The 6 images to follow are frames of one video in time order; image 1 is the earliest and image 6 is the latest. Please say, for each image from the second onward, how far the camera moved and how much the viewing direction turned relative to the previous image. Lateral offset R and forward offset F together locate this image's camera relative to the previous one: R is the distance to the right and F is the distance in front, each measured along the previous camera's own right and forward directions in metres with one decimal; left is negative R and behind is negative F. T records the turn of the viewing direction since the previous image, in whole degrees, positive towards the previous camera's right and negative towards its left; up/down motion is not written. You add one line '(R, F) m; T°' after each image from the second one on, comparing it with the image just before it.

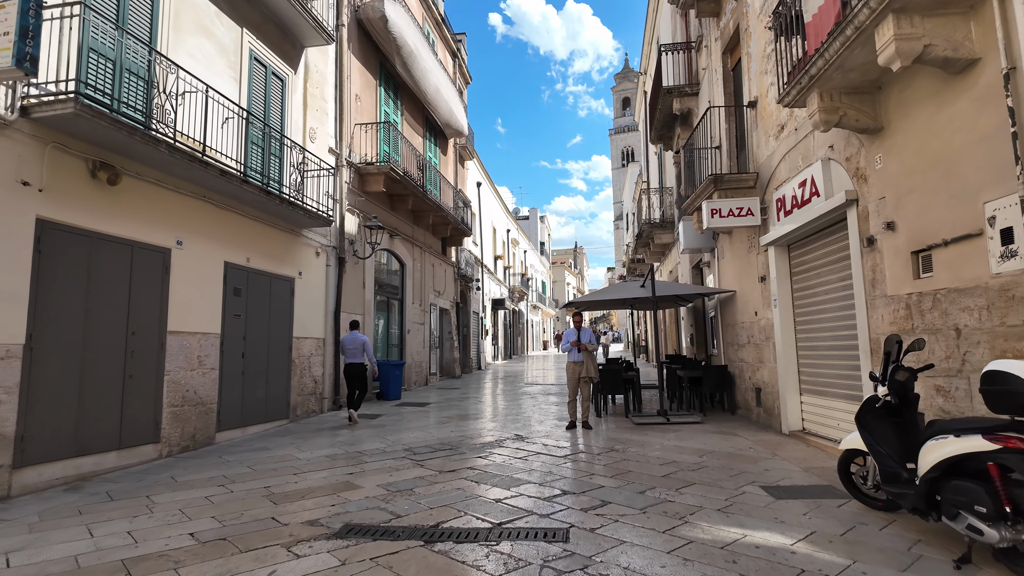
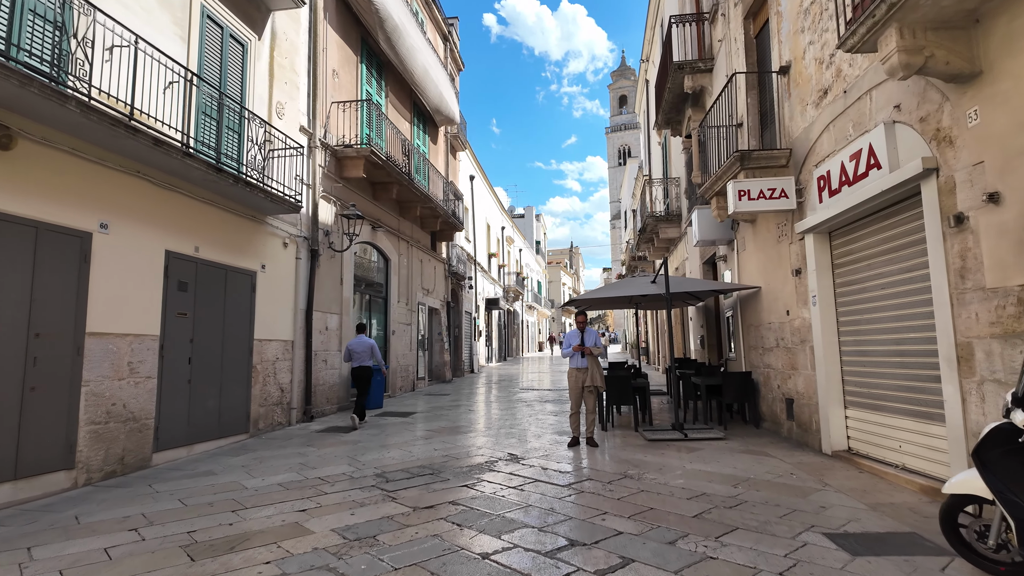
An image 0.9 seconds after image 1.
(0.0, +1.1) m; 0°
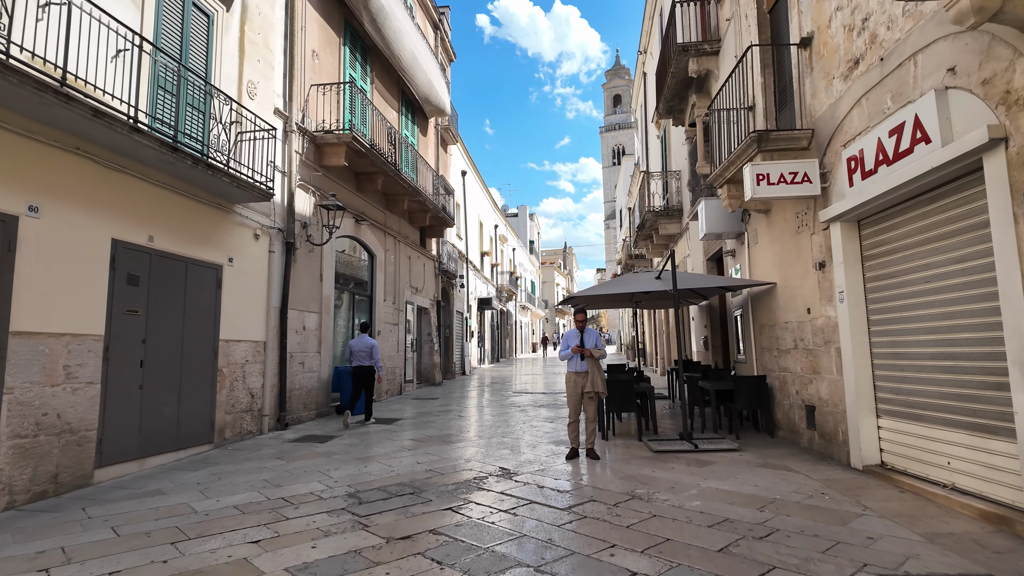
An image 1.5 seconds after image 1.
(0.0, +0.7) m; +1°
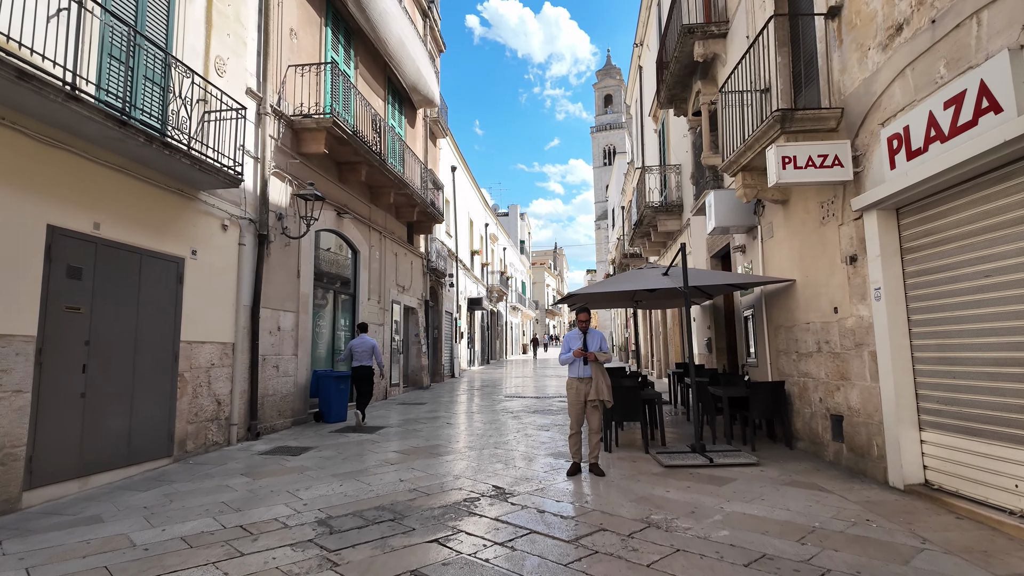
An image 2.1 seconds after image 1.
(-0.1, +0.6) m; +1°
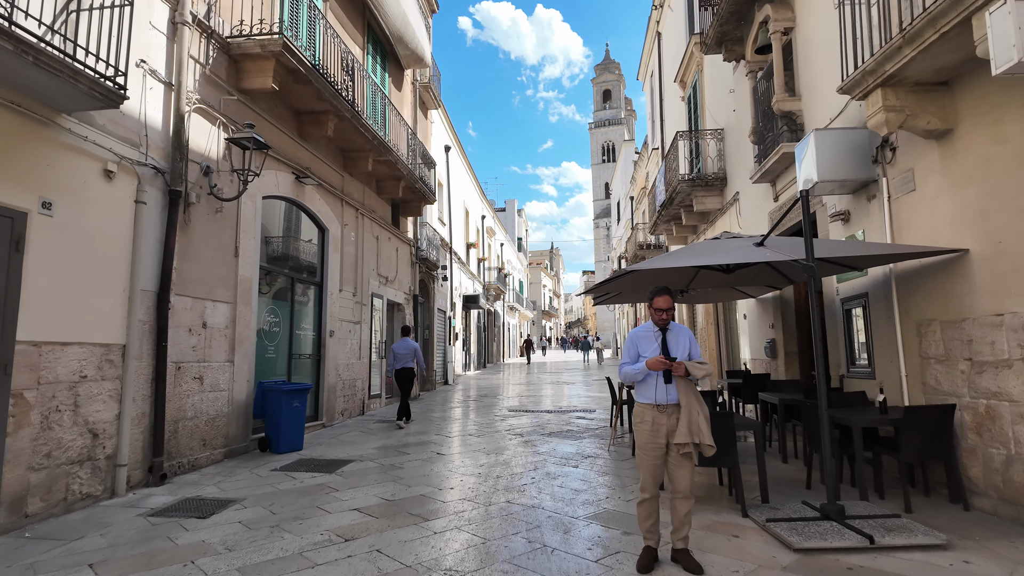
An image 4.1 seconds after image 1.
(-0.2, +2.2) m; +1°
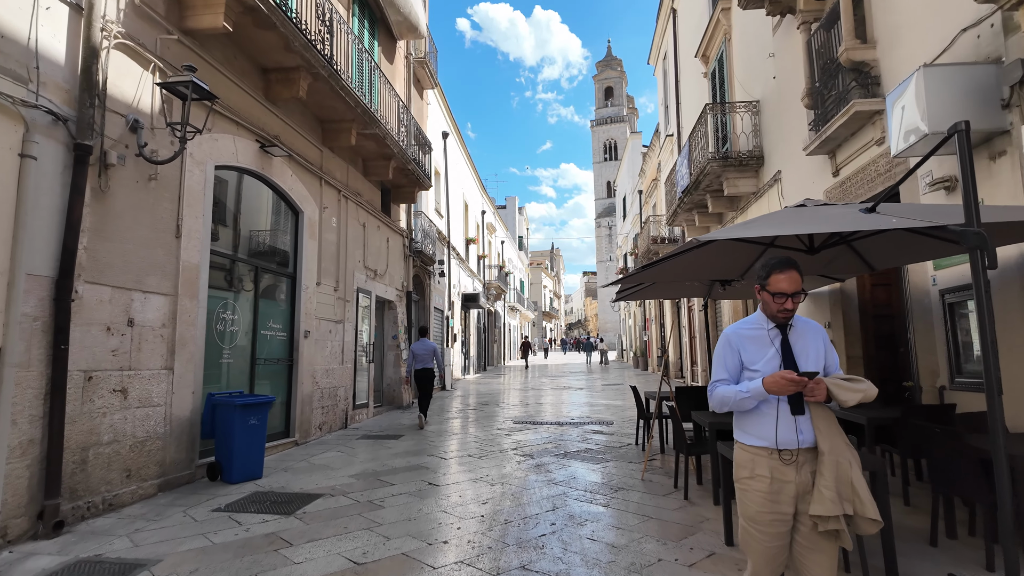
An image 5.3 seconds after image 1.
(-0.1, +1.3) m; 0°
